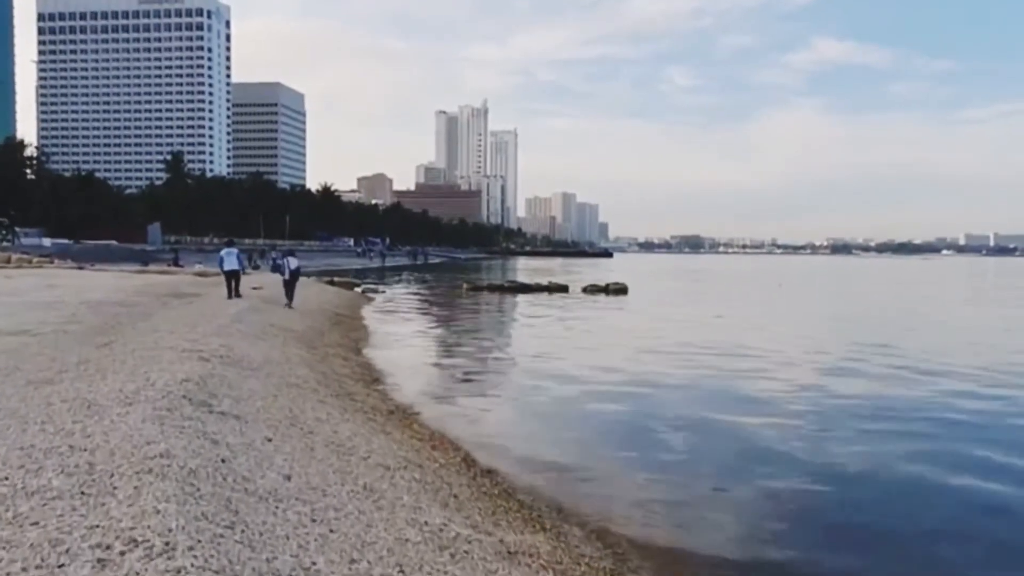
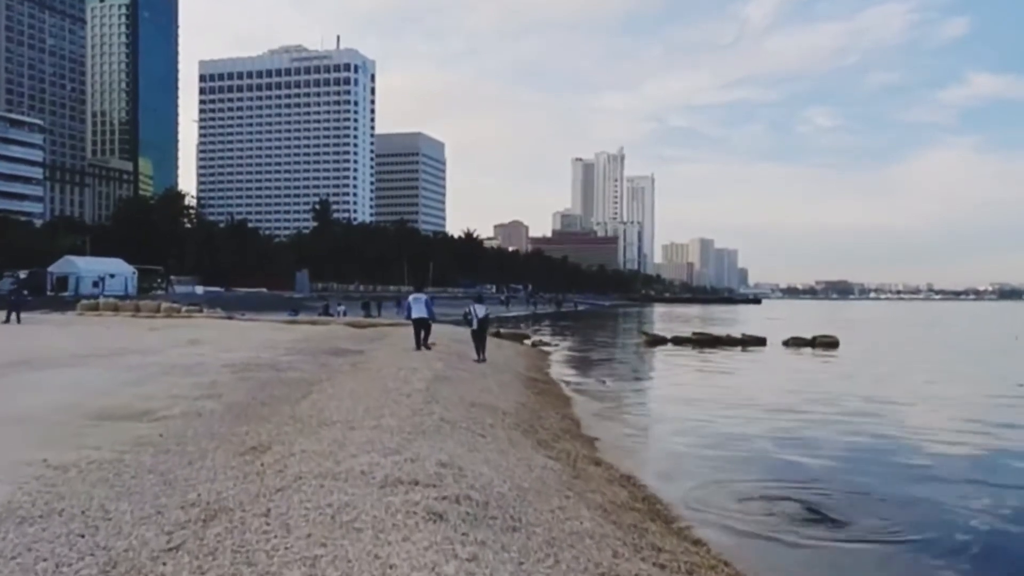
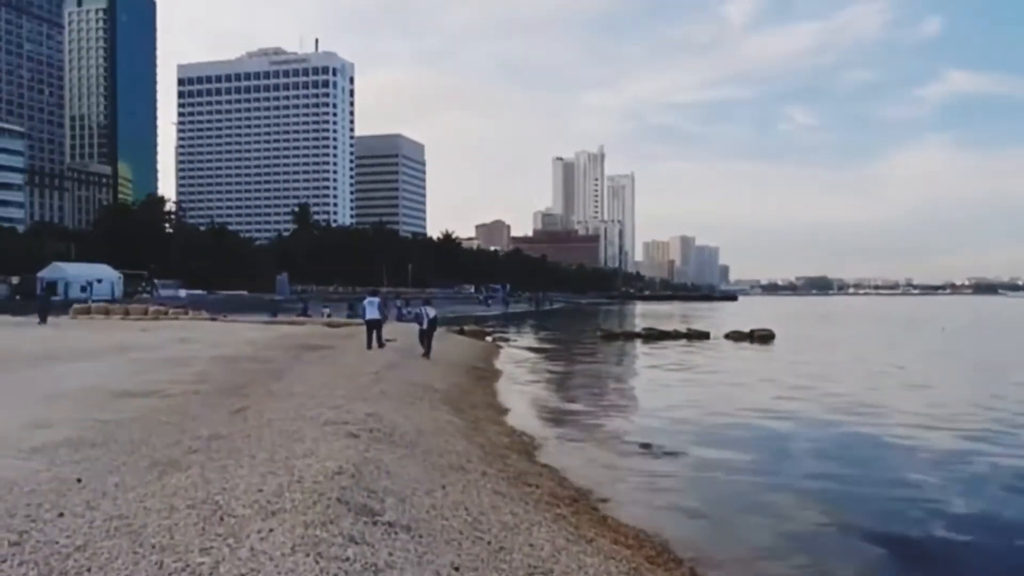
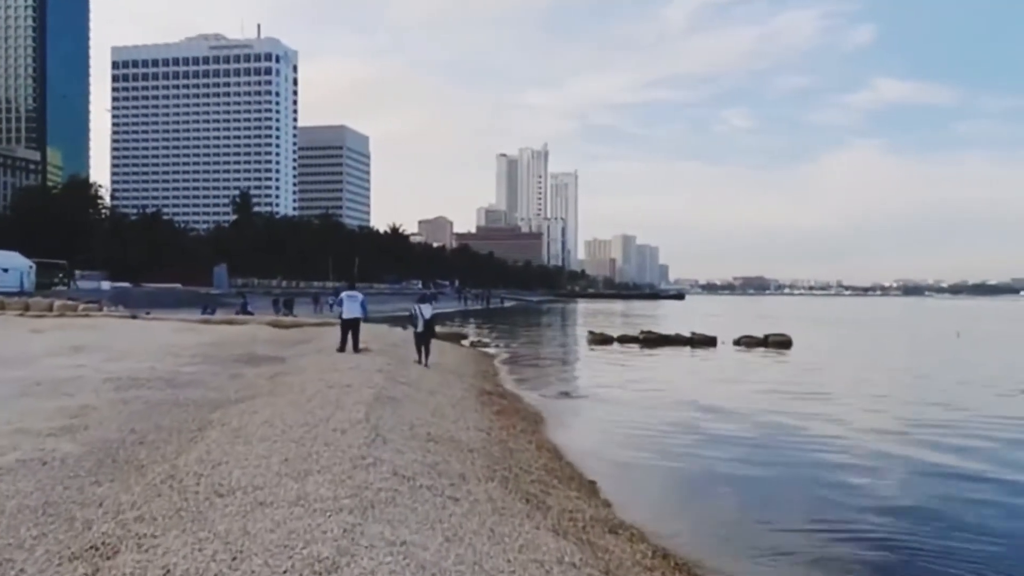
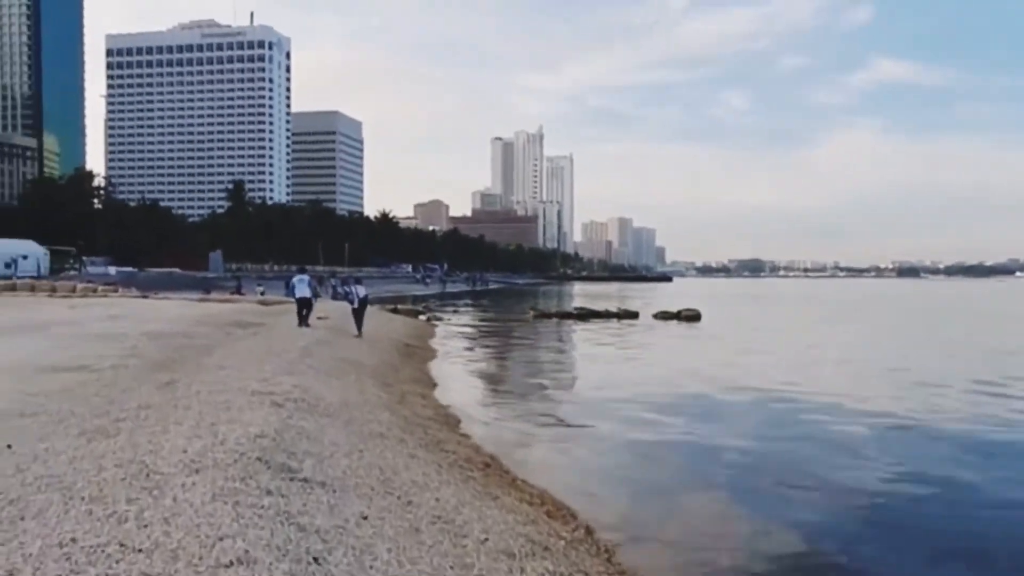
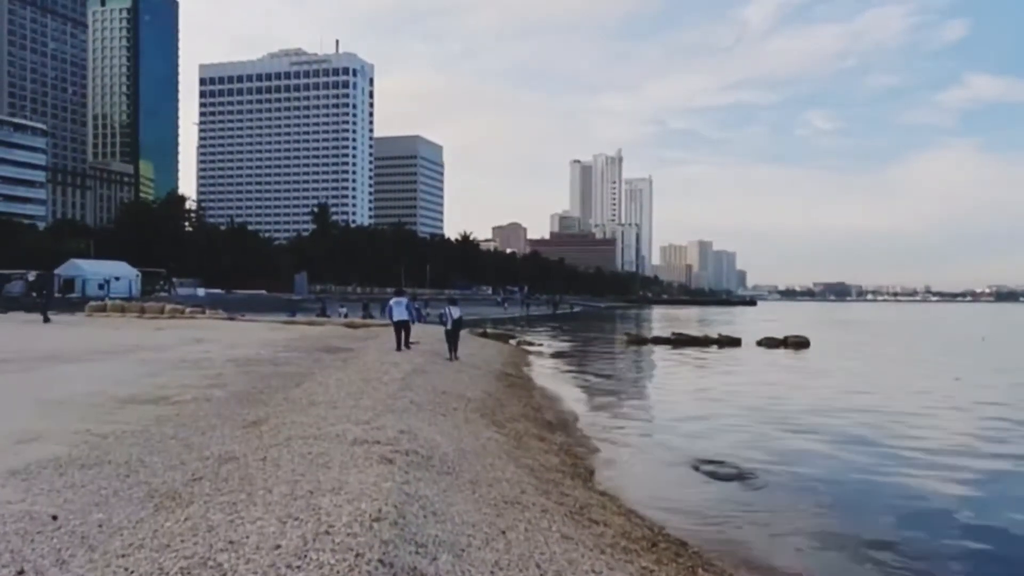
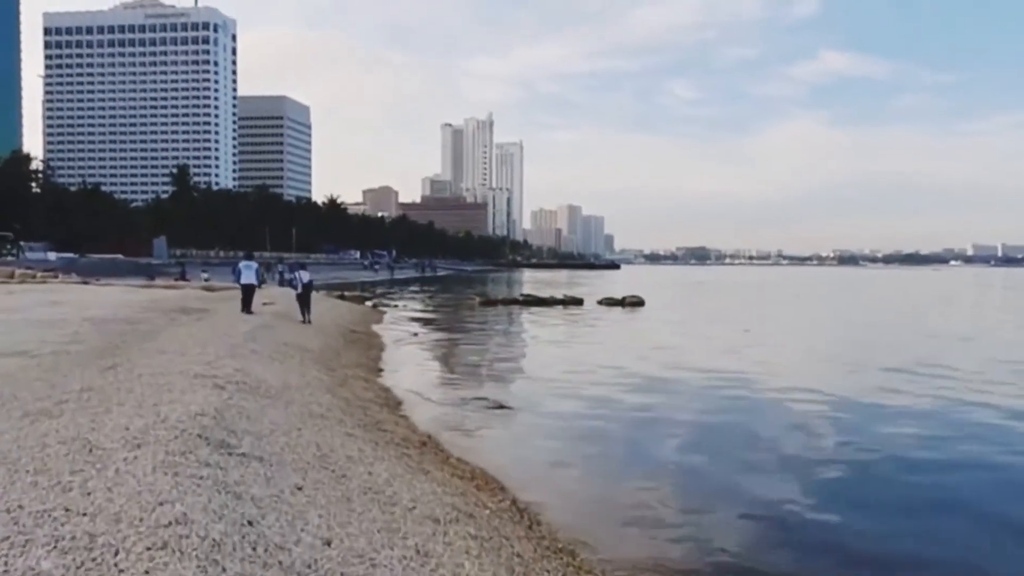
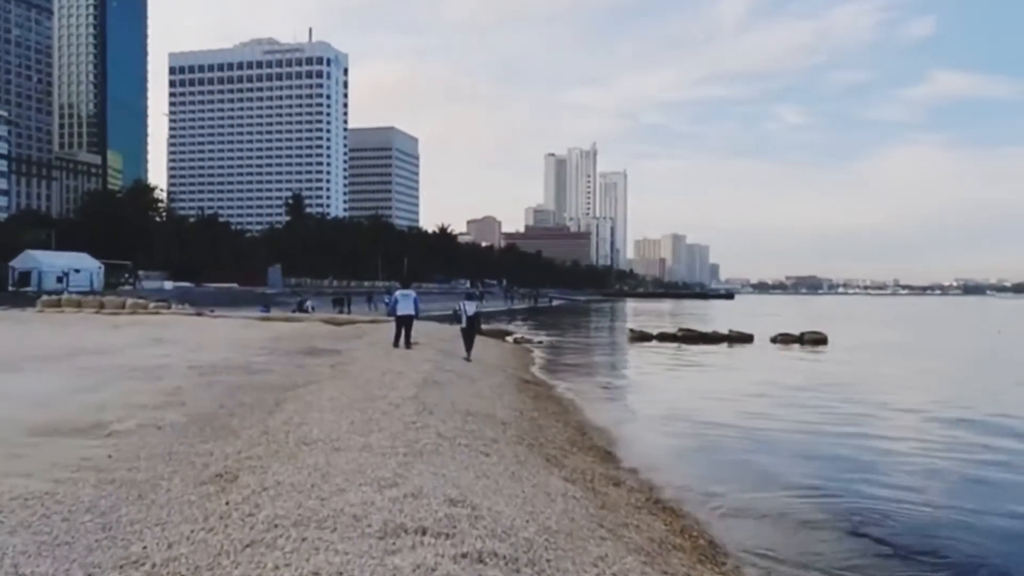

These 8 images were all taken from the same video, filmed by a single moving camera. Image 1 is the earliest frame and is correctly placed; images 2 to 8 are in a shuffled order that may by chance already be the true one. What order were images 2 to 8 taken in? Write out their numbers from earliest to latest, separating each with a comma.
7, 5, 3, 6, 2, 8, 4
